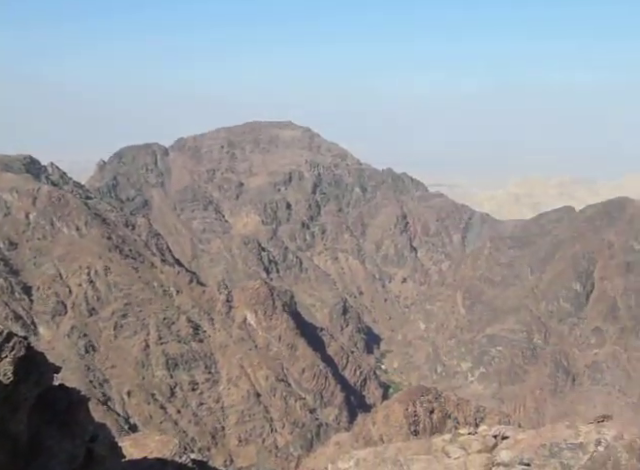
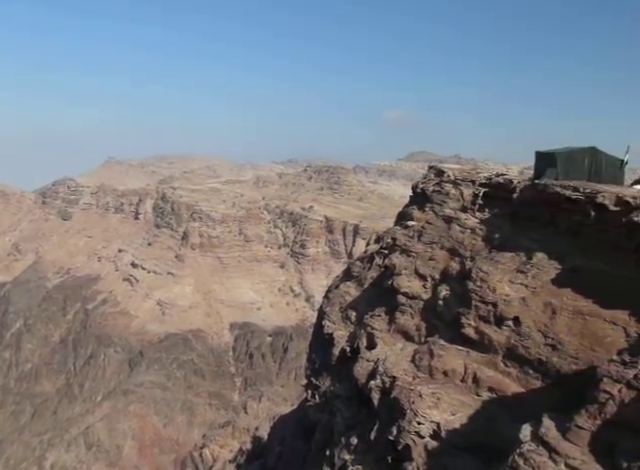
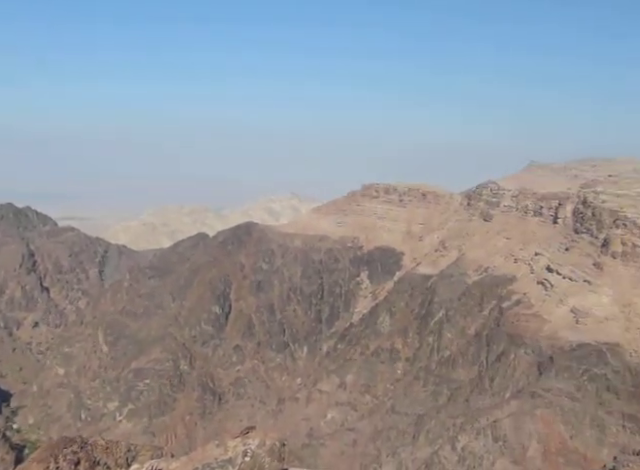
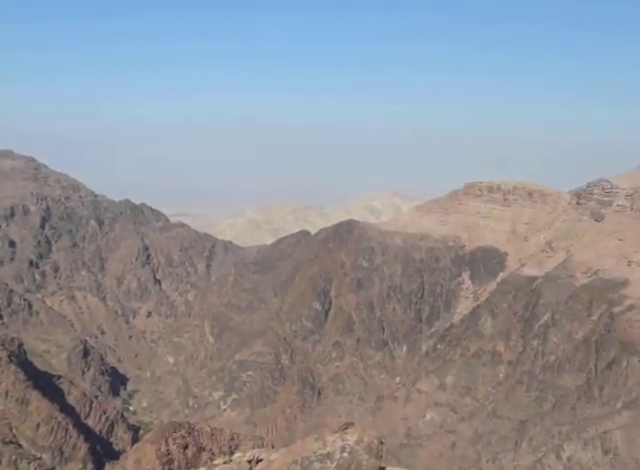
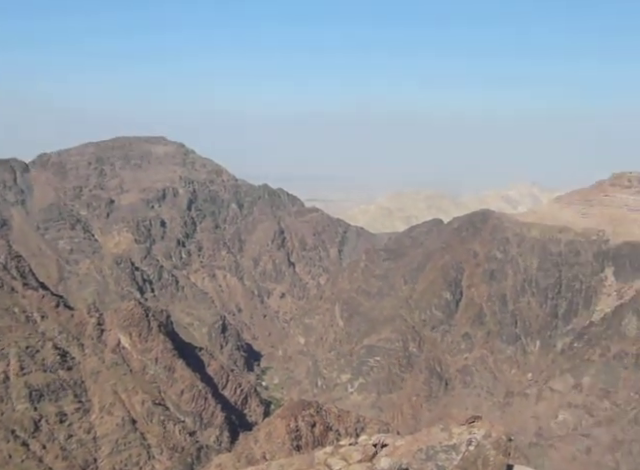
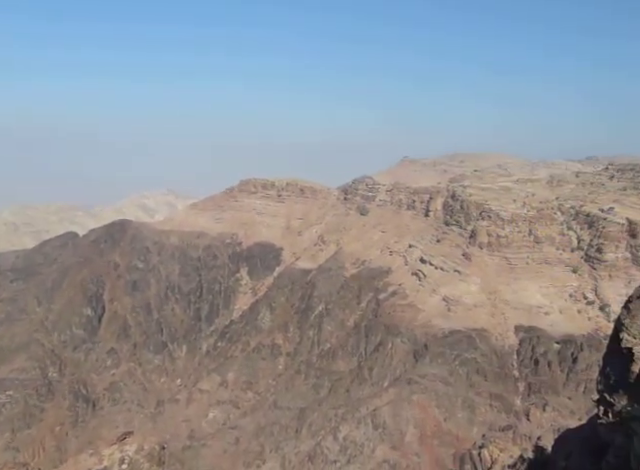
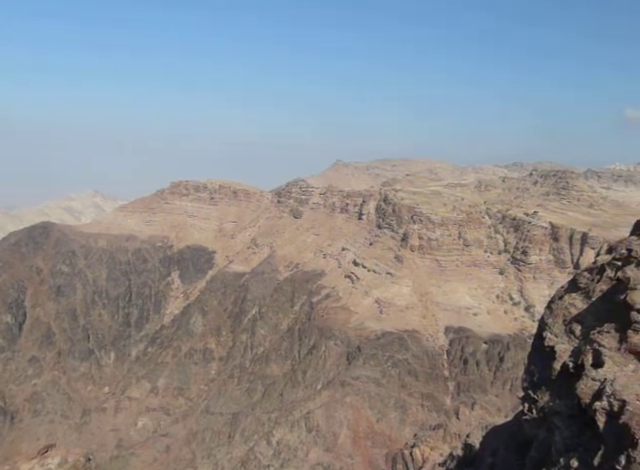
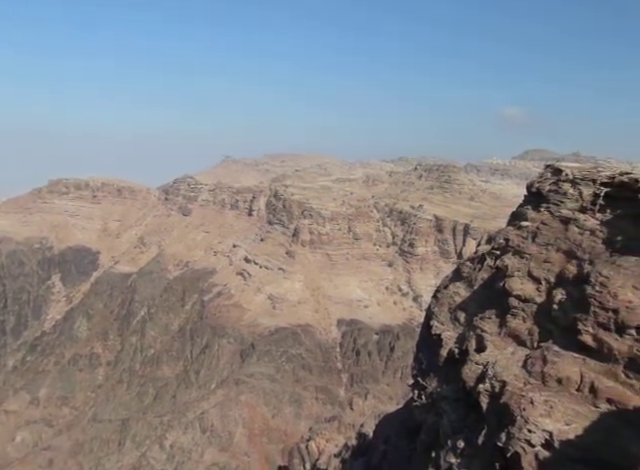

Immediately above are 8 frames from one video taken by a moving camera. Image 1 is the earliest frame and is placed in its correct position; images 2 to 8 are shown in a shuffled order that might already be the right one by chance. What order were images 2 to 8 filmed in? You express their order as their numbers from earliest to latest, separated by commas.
5, 4, 3, 6, 7, 8, 2
